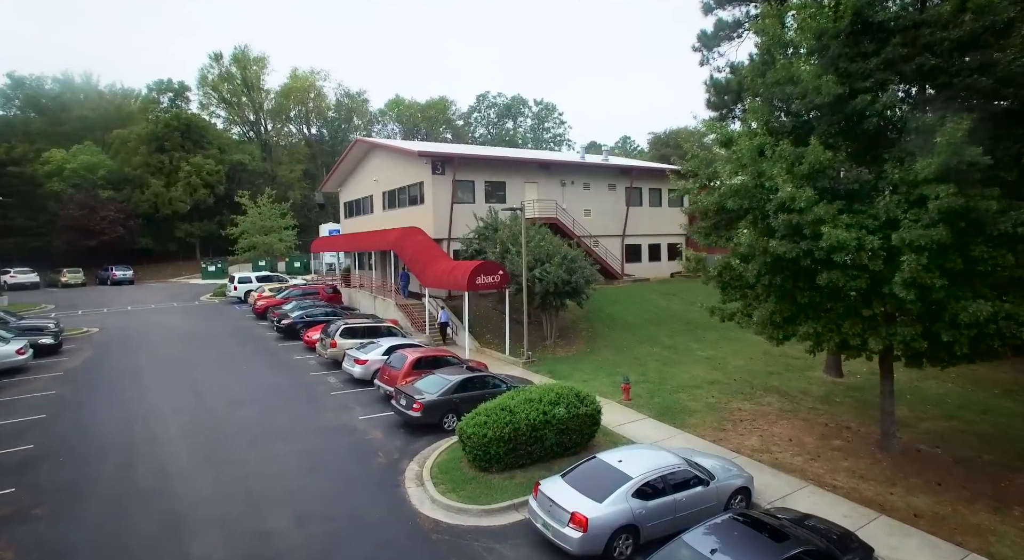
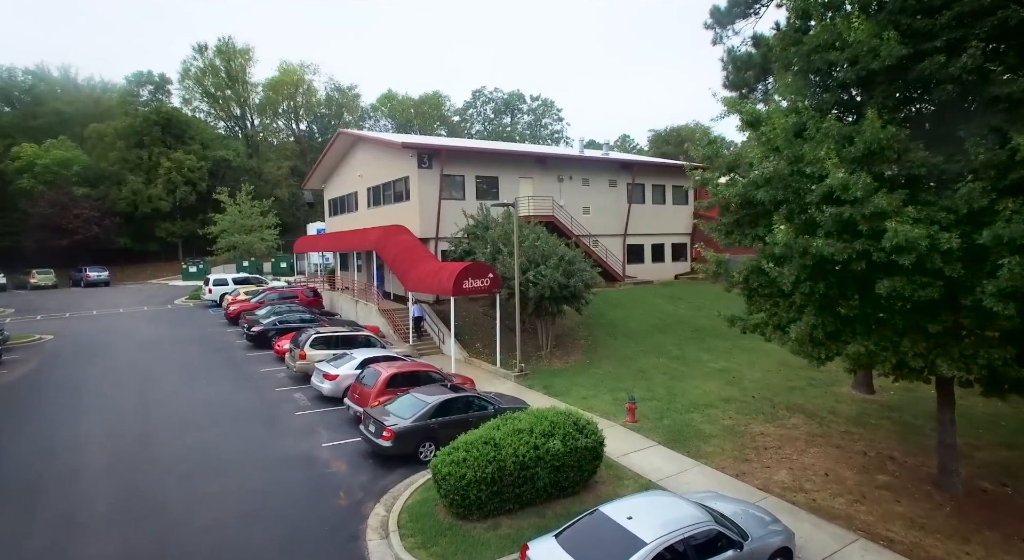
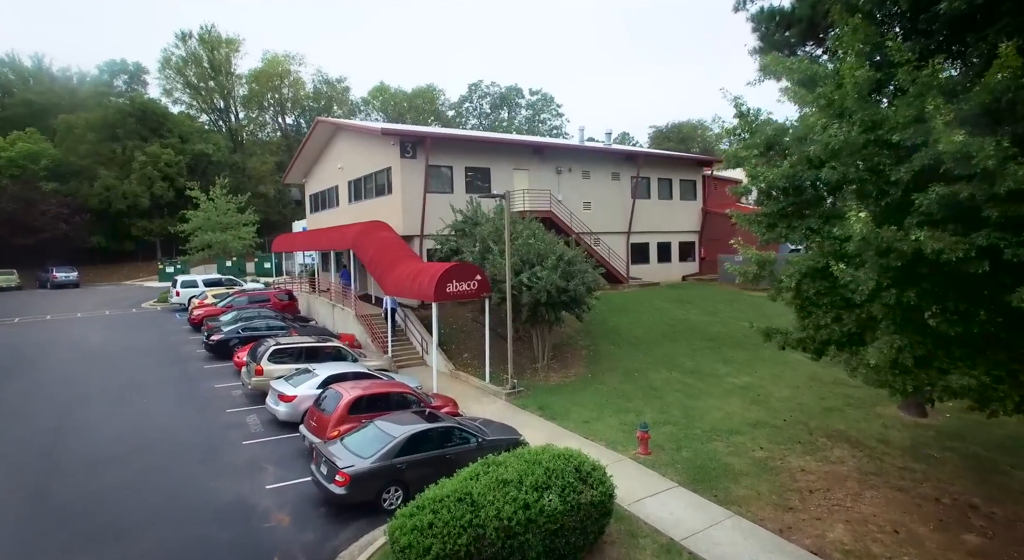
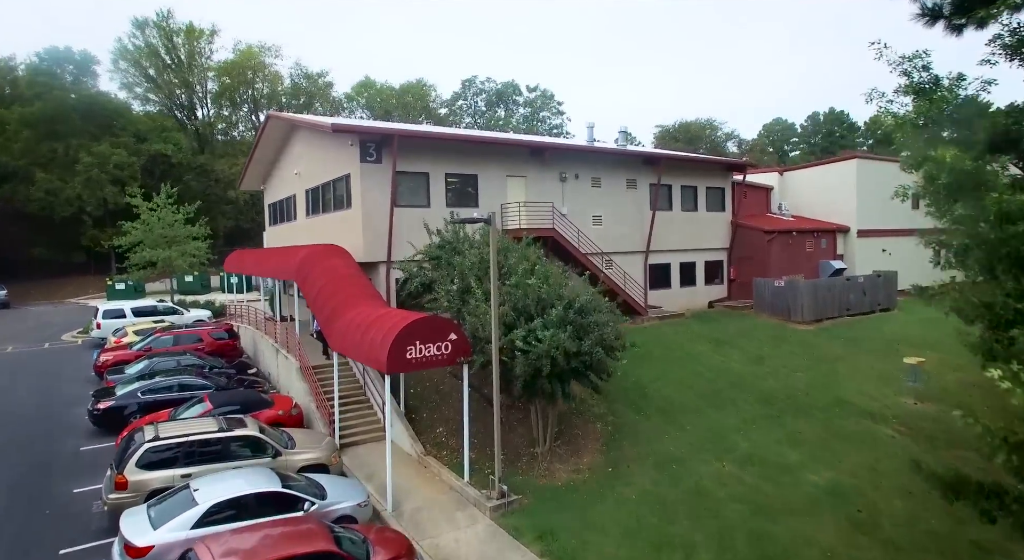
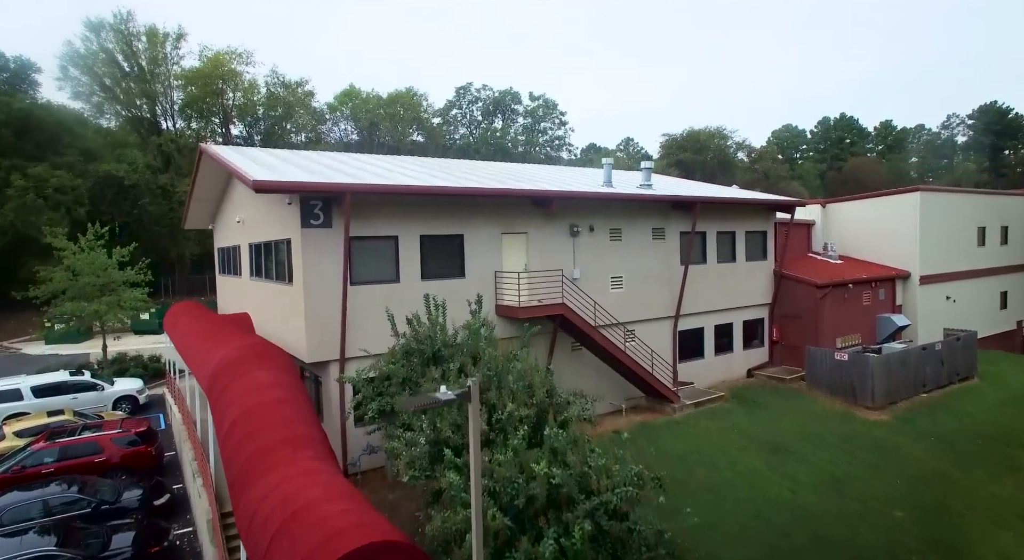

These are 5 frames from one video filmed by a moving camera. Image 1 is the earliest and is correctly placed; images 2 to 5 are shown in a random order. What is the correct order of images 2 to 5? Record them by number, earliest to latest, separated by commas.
2, 3, 4, 5
